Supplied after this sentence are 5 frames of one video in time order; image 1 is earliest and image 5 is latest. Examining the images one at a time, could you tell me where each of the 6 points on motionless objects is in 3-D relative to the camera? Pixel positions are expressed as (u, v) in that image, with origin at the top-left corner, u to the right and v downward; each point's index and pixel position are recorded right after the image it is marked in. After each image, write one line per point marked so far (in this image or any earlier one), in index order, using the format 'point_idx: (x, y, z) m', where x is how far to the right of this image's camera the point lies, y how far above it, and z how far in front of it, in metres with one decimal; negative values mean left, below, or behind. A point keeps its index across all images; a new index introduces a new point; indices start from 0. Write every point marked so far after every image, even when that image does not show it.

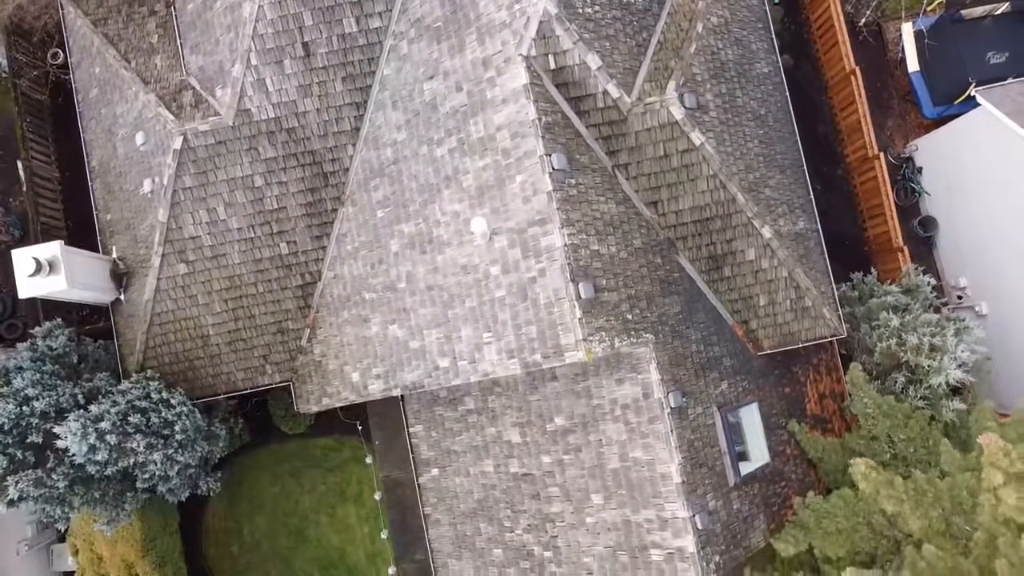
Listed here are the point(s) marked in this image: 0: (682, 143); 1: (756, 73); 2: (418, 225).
0: (+3.0, +2.7, +12.8) m
1: (+5.0, +4.4, +14.6) m
2: (-1.8, +1.2, +13.5) m
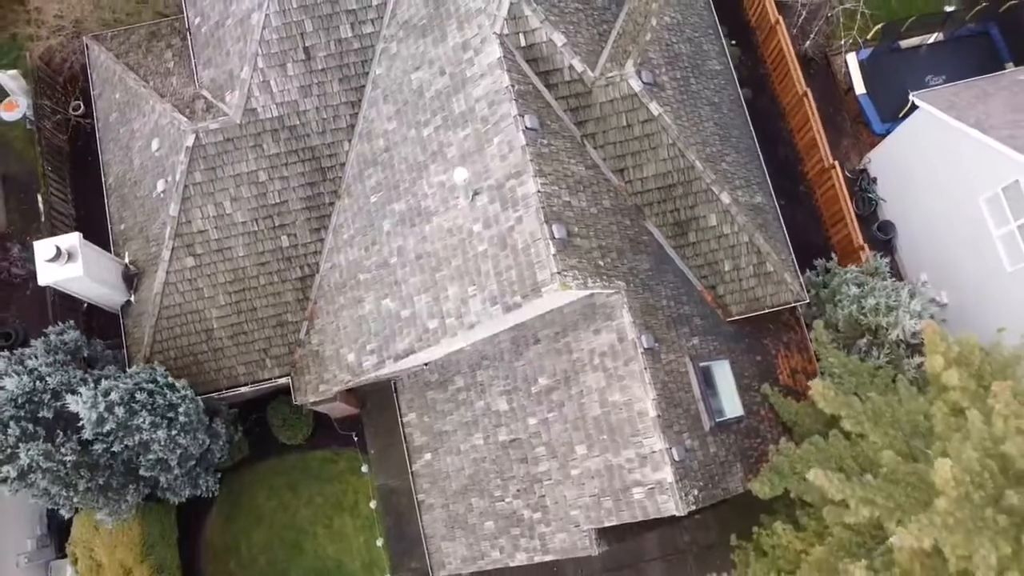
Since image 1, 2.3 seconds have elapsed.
0: (+2.6, +3.5, +14.4) m
1: (+4.5, +5.0, +16.4) m
2: (-2.2, +1.8, +14.9) m
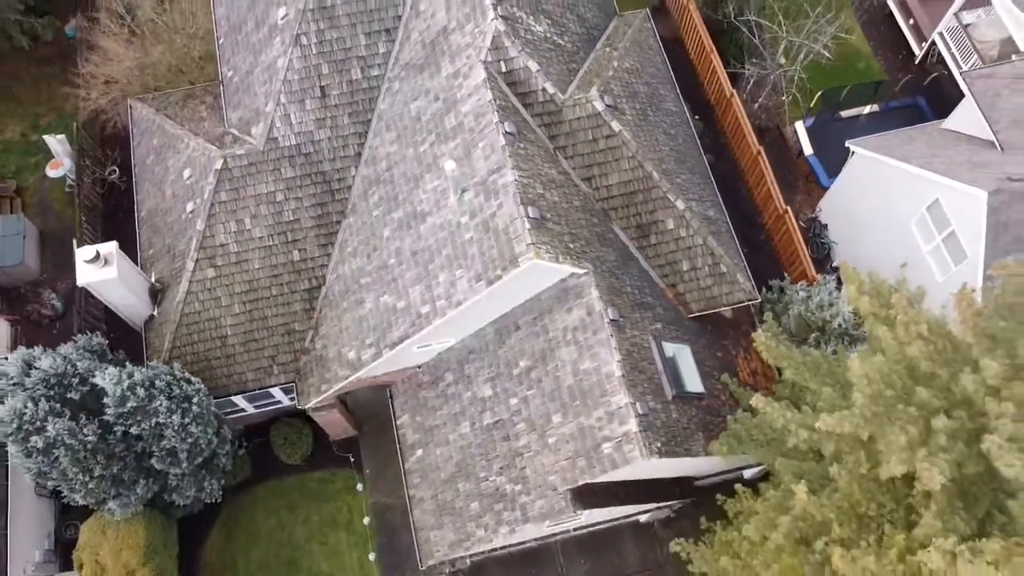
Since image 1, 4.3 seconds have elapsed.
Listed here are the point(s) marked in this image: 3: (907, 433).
0: (+2.2, +3.7, +17.0) m
1: (+4.1, +4.9, +19.3) m
2: (-2.5, +1.9, +17.2) m
3: (+6.0, -2.2, +11.0) m
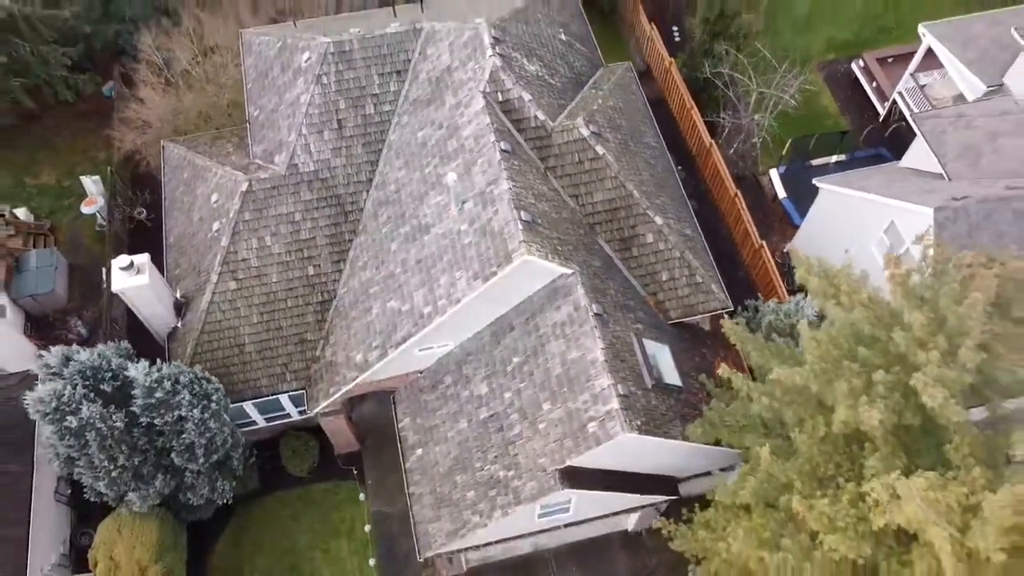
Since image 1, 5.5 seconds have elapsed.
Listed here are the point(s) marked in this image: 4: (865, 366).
0: (+2.1, +3.6, +19.2) m
1: (+3.9, +4.4, +21.6) m
2: (-2.7, +1.7, +19.2) m
3: (+5.9, -1.7, +12.6) m
4: (+6.3, -1.4, +12.9) m
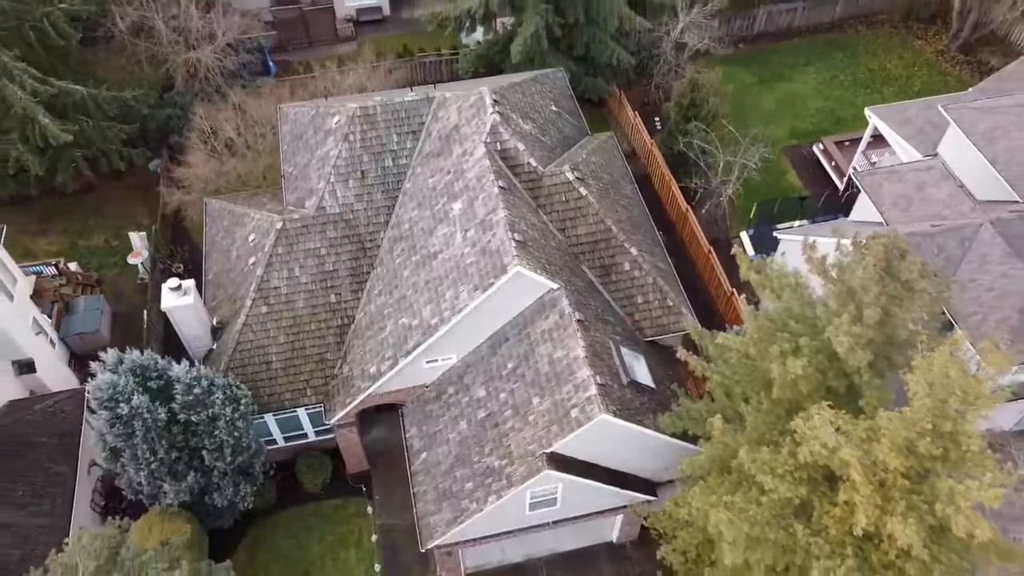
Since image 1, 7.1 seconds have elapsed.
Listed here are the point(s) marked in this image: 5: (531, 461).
0: (+2.0, +2.9, +22.7) m
1: (+3.8, +3.4, +25.2) m
2: (-2.8, +1.1, +22.4) m
3: (+5.7, -1.3, +15.3) m
4: (+6.1, -1.1, +15.7) m
5: (+0.5, -4.6, +19.1) m
